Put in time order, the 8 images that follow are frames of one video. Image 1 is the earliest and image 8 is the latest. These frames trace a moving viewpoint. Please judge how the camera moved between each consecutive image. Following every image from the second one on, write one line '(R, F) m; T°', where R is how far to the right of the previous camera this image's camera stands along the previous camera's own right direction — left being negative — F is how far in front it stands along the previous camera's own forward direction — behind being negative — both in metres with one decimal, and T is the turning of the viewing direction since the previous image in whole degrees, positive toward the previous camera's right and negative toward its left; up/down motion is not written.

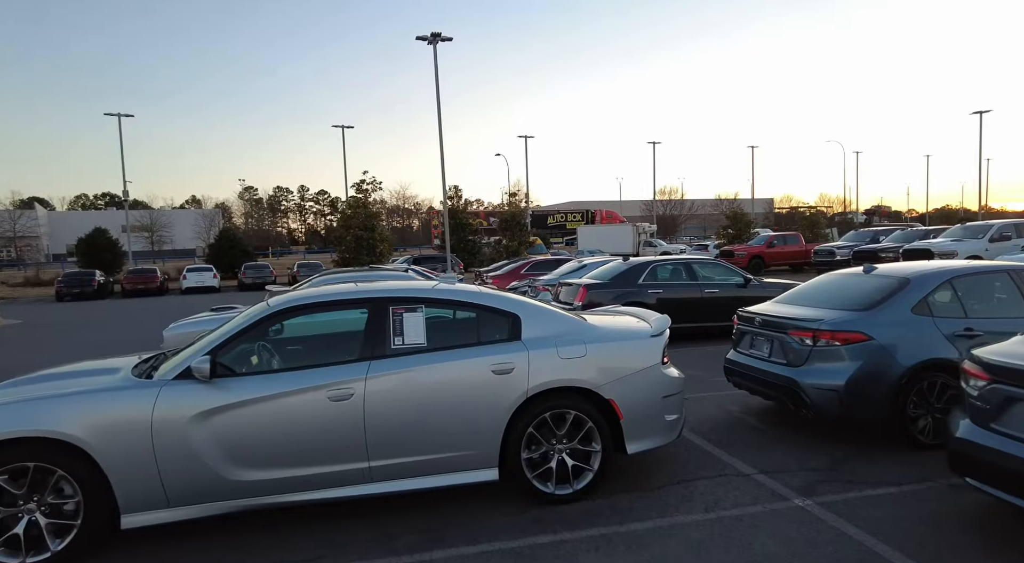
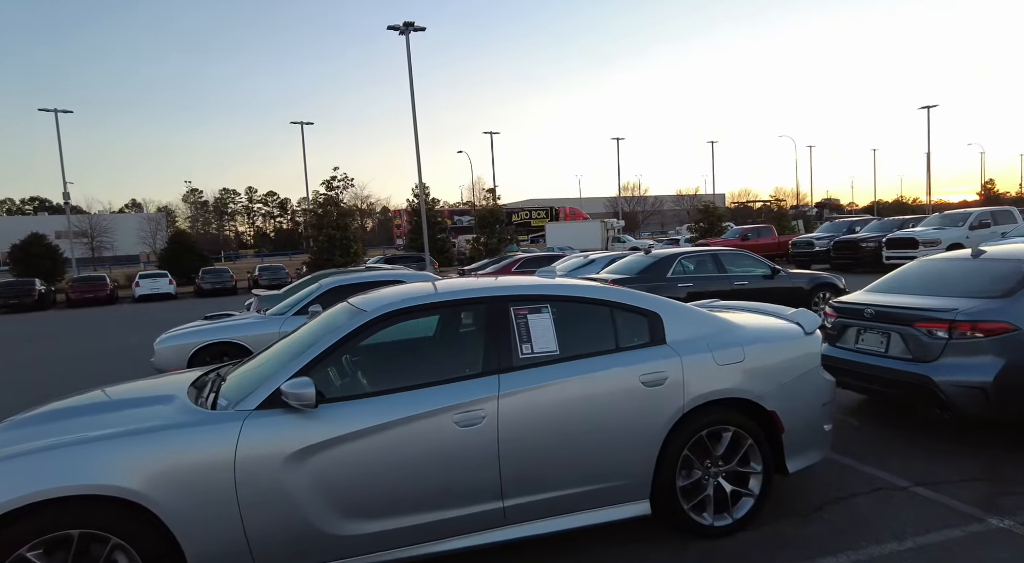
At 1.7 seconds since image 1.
(-1.1, +0.8) m; +4°
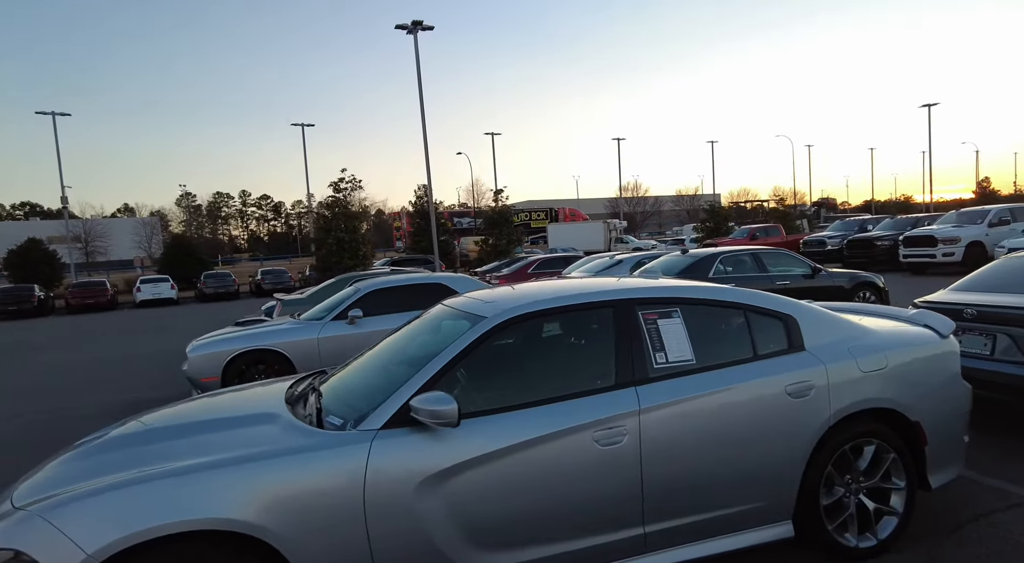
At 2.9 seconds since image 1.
(-0.7, +0.3) m; +1°
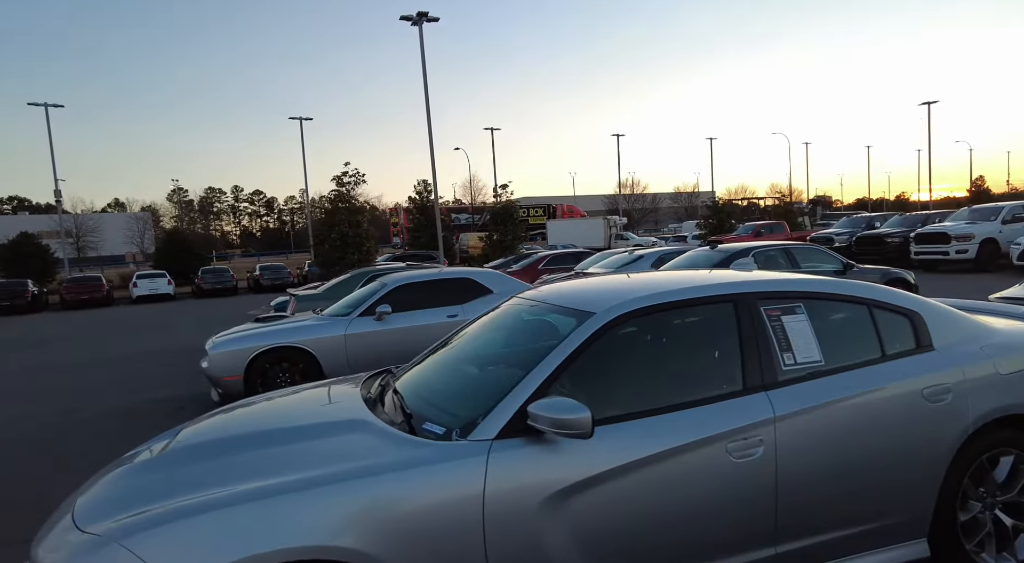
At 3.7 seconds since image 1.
(-0.5, +0.3) m; +1°
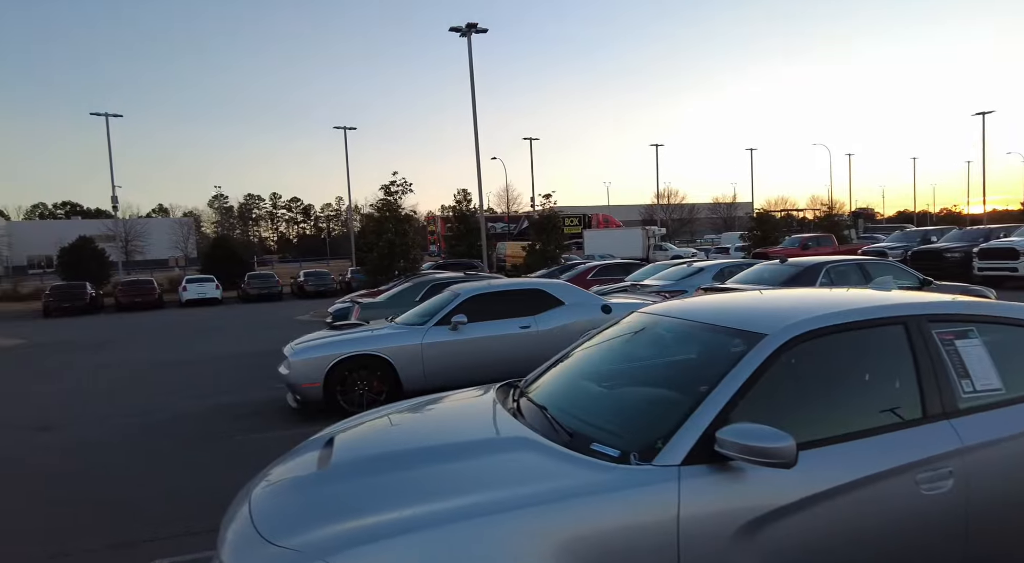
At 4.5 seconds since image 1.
(-0.6, 0.0) m; -3°
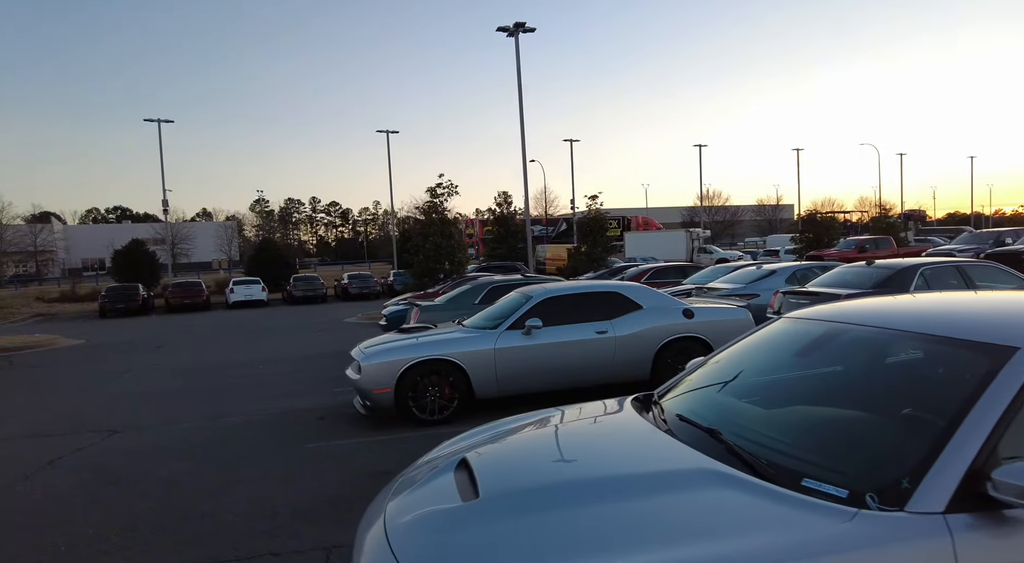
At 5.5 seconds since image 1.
(-0.5, +0.4) m; -3°
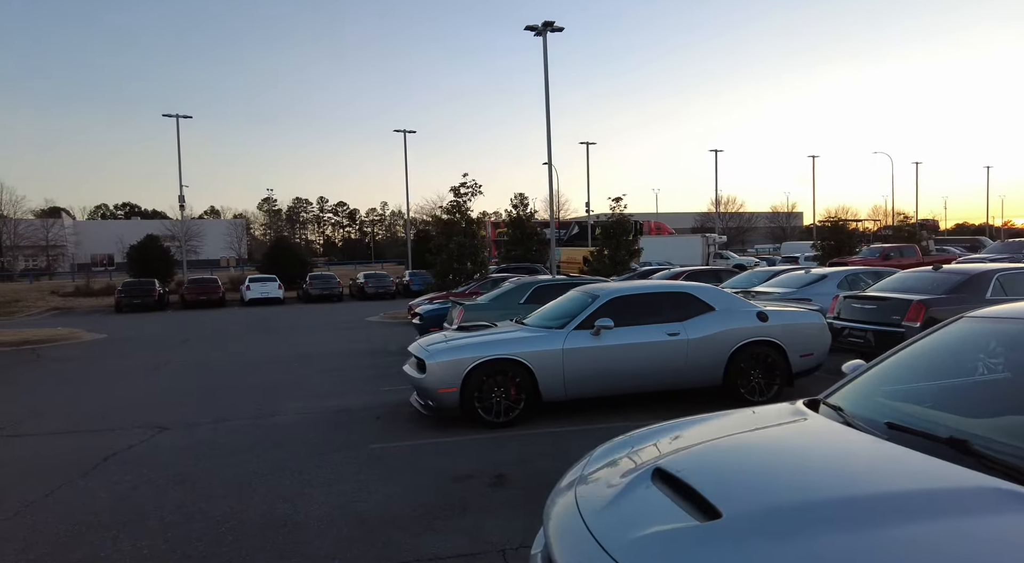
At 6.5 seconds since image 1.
(-0.8, +0.3) m; 0°
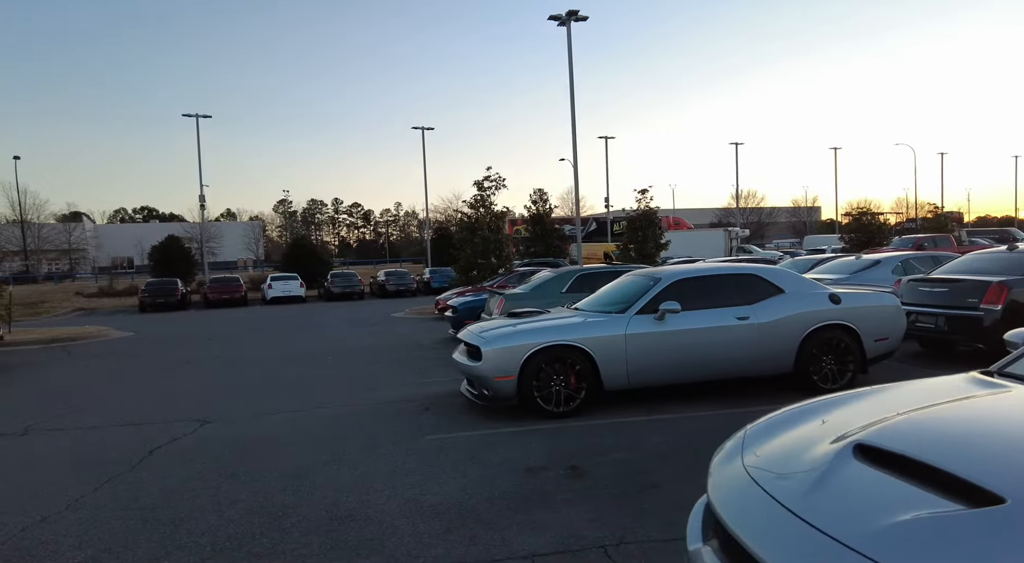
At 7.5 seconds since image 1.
(-0.5, +0.4) m; -1°
